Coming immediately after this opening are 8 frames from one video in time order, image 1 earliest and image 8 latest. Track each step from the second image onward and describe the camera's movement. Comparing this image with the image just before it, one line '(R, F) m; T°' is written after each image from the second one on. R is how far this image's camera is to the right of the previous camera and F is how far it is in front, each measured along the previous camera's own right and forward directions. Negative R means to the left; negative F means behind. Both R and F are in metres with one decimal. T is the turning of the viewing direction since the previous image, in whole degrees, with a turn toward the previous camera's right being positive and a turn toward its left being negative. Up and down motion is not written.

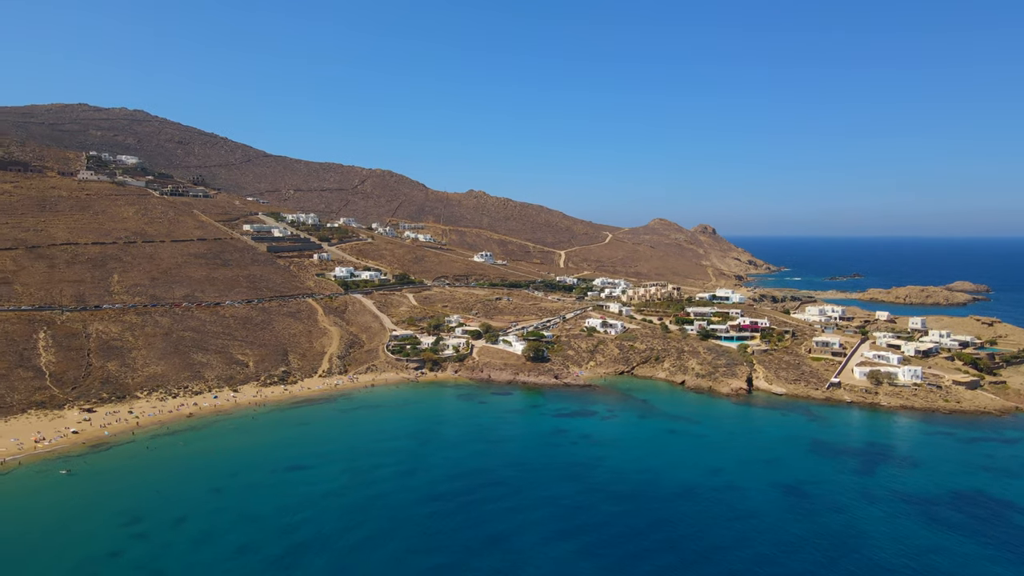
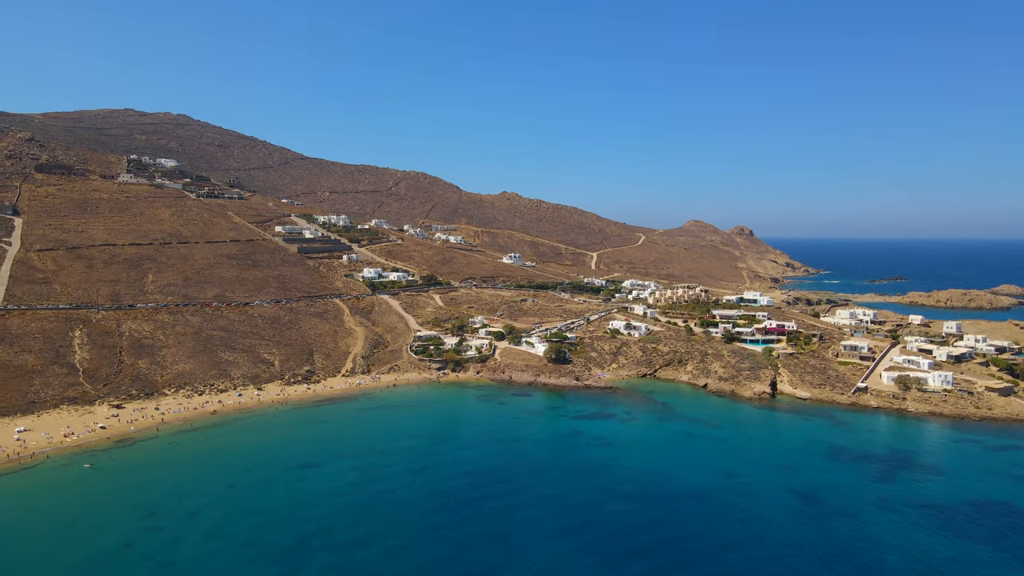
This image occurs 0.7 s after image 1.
(+1.4, 0.0) m; -3°
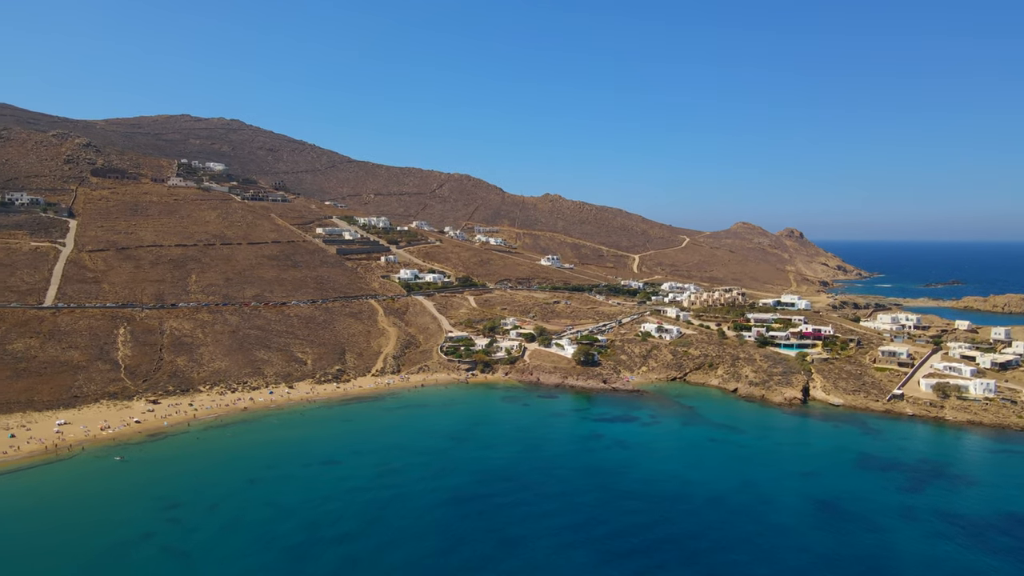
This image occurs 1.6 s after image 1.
(+1.9, 0.0) m; -4°
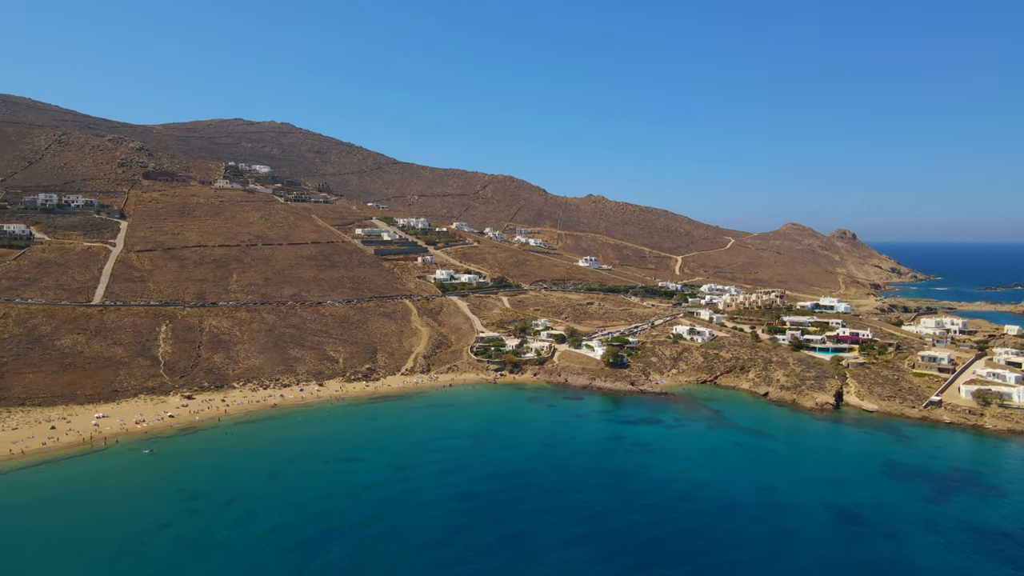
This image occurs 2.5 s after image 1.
(+1.8, 0.0) m; -4°
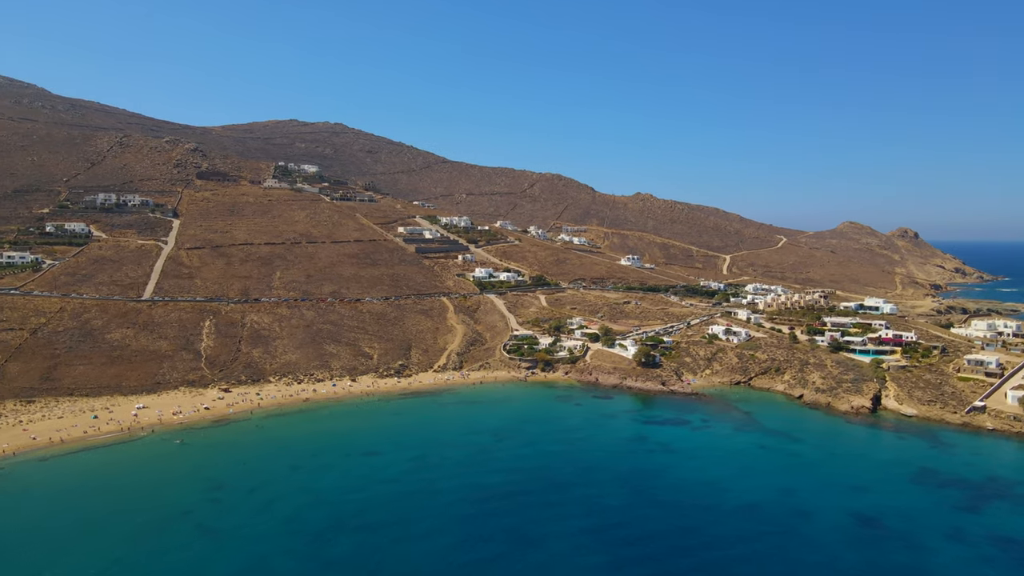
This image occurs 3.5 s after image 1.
(+2.1, 0.0) m; -4°
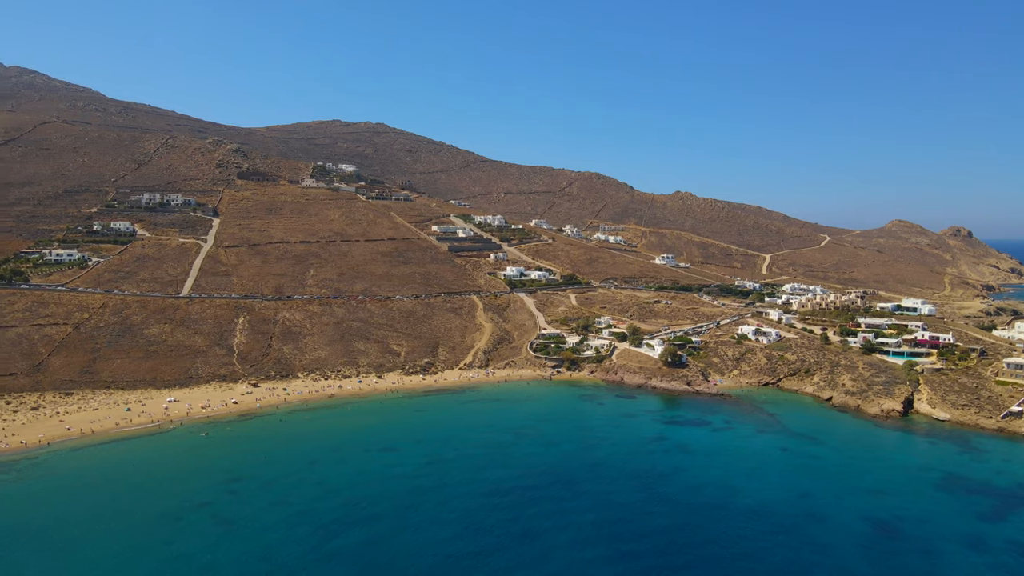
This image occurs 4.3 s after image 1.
(+1.6, -0.1) m; -3°
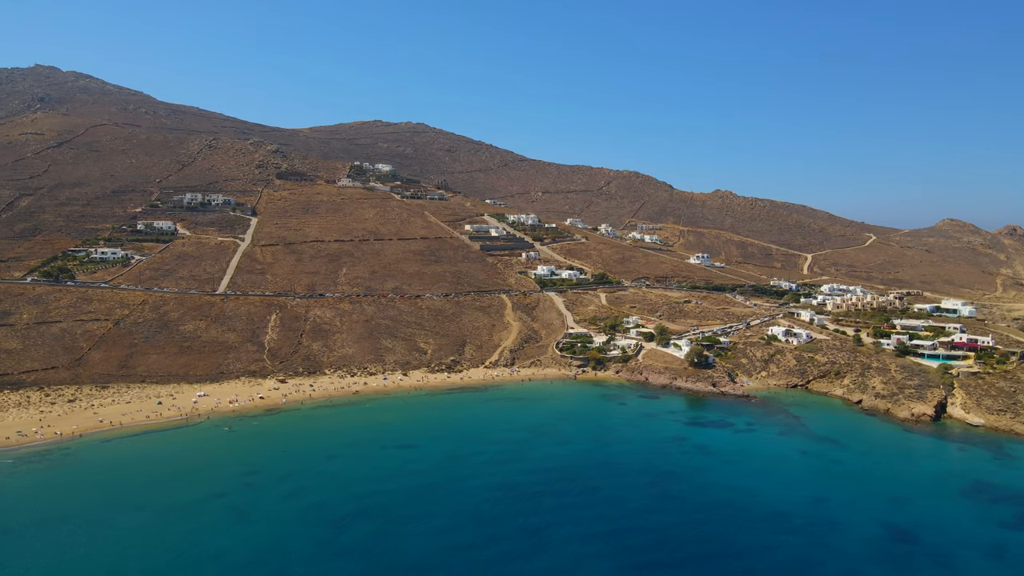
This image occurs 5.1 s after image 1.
(+1.6, 0.0) m; -3°
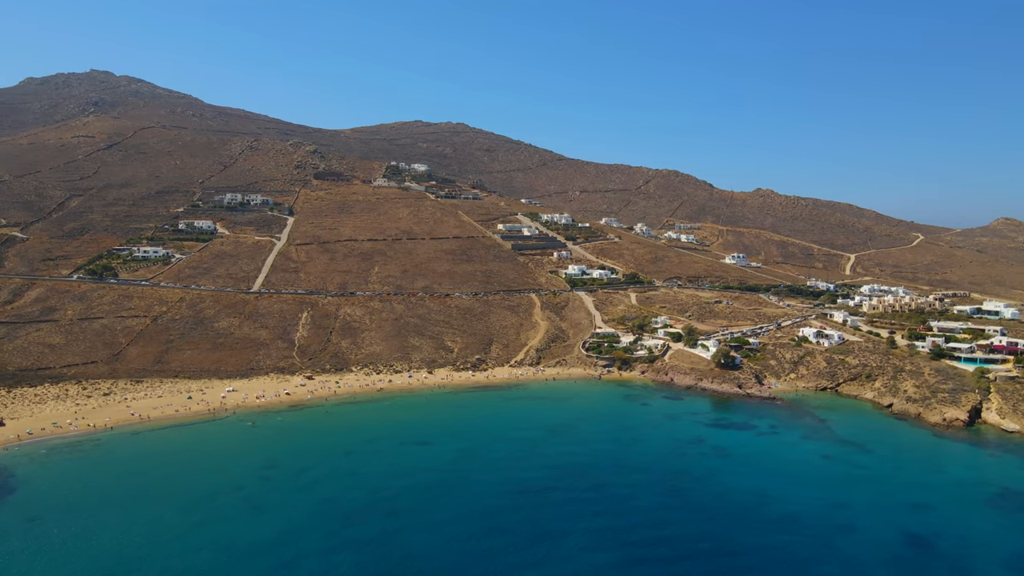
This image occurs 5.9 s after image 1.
(+1.6, 0.0) m; -3°
